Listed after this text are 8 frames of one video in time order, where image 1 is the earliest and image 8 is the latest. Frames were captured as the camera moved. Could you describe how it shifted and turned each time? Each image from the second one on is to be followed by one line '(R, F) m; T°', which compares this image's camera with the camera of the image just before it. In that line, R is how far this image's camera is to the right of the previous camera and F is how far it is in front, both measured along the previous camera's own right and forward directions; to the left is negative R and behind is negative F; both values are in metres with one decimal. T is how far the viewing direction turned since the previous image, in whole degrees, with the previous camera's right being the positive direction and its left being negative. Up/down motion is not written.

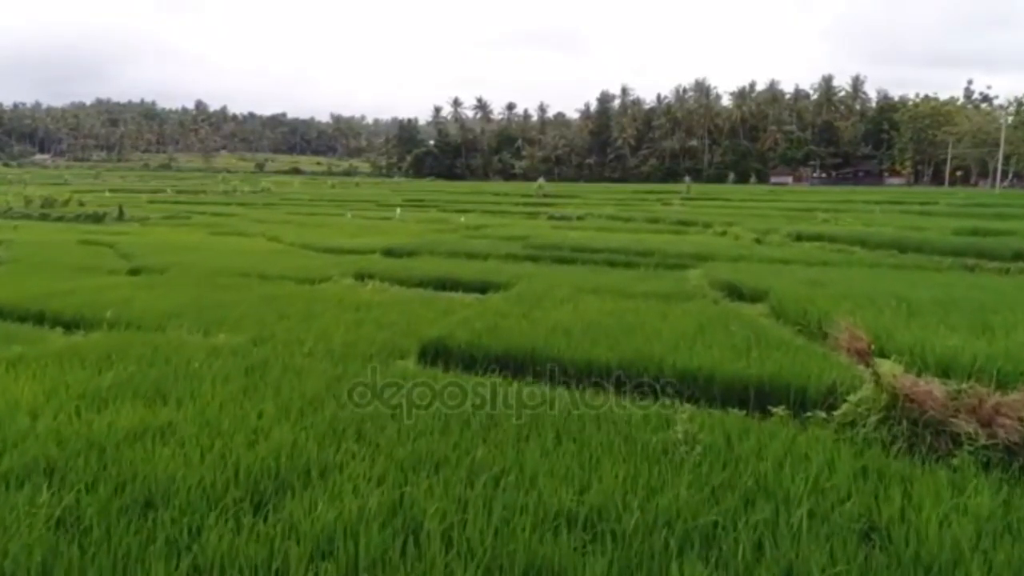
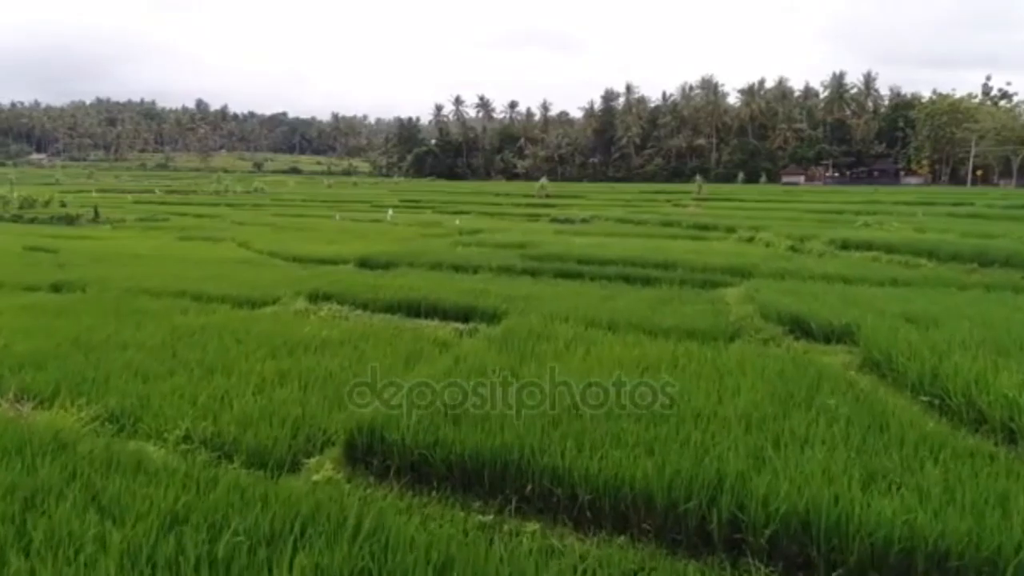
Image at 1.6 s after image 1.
(+0.2, +3.1) m; 0°
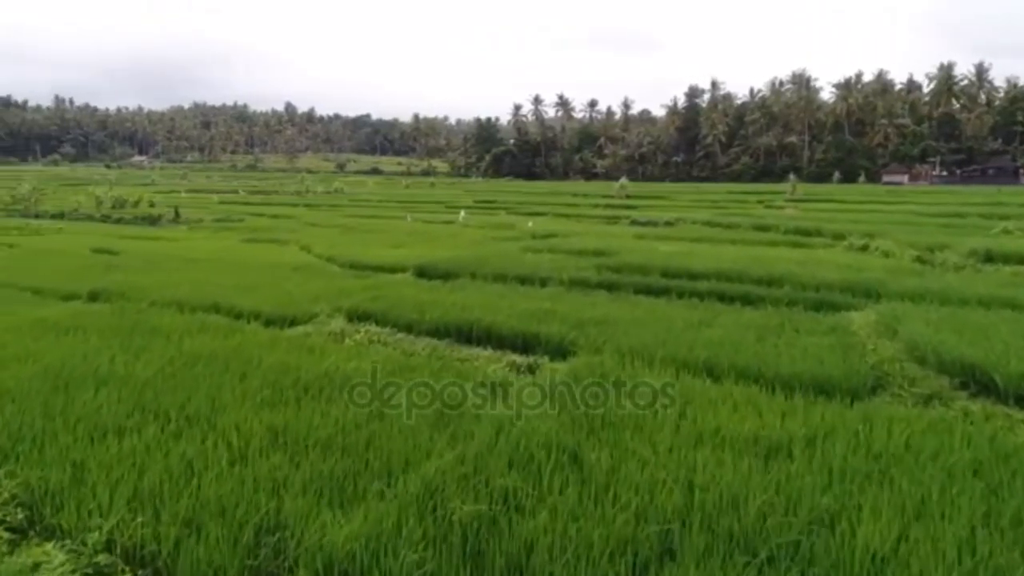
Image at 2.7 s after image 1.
(+0.1, +2.0) m; -6°
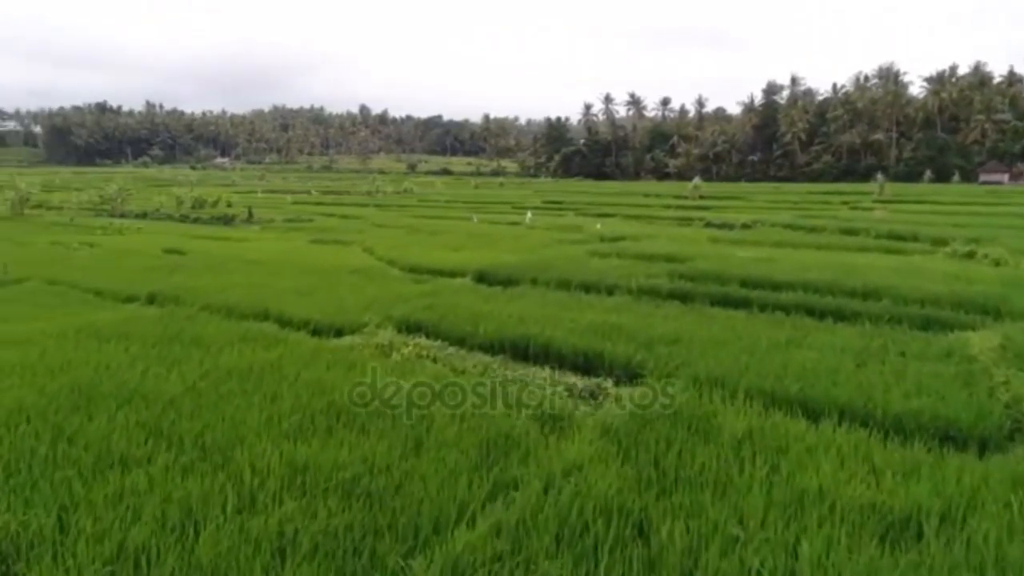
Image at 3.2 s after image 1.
(+0.1, +0.9) m; -5°
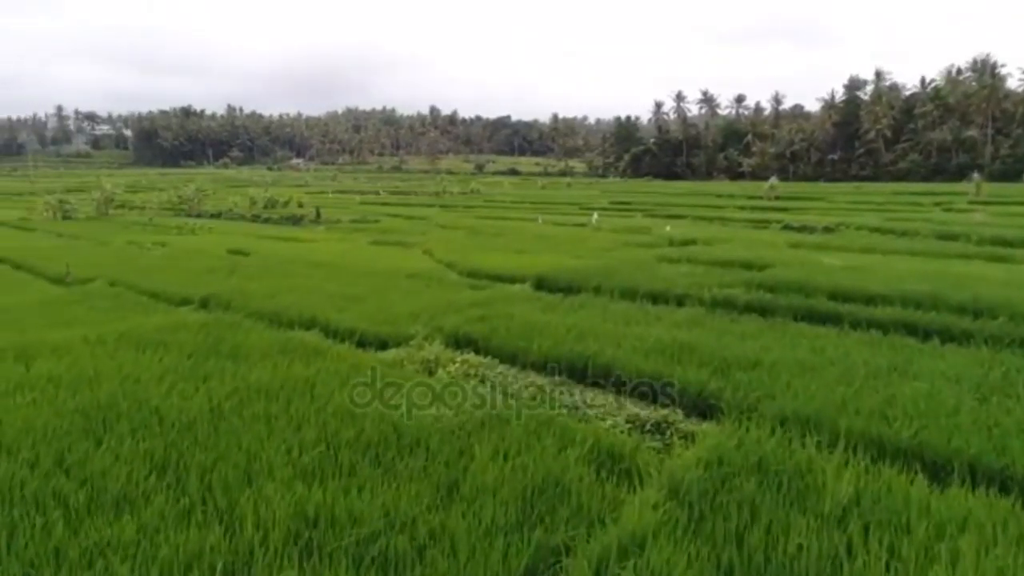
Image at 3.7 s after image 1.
(+0.1, +0.9) m; -5°
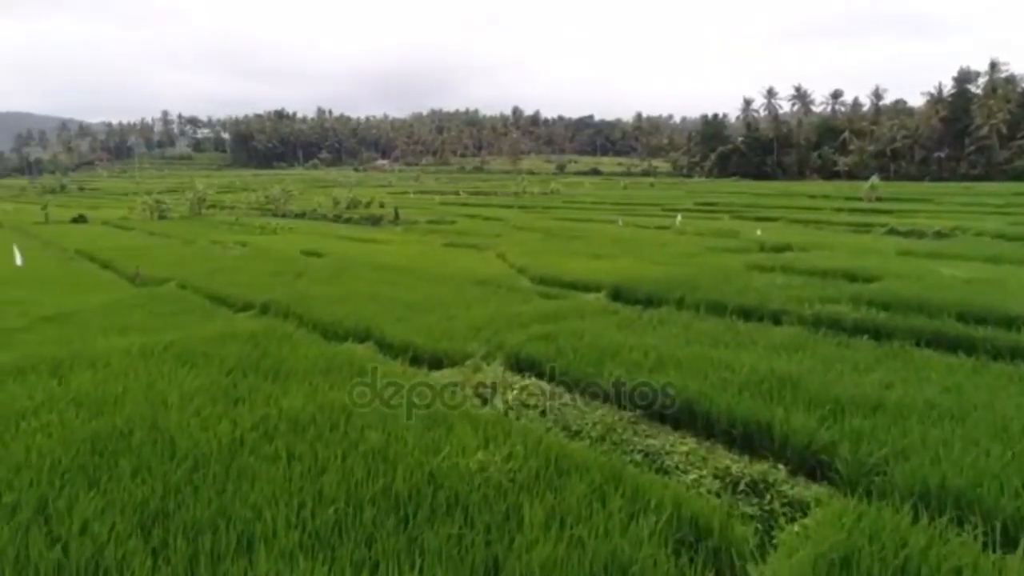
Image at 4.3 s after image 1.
(+0.1, +1.1) m; -6°
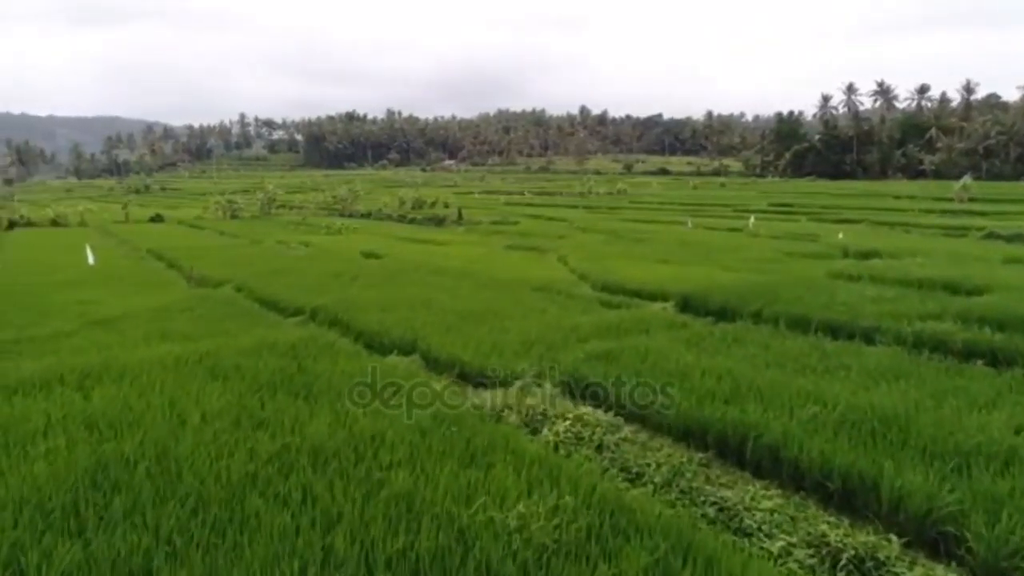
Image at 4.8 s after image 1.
(+0.1, +0.8) m; -5°
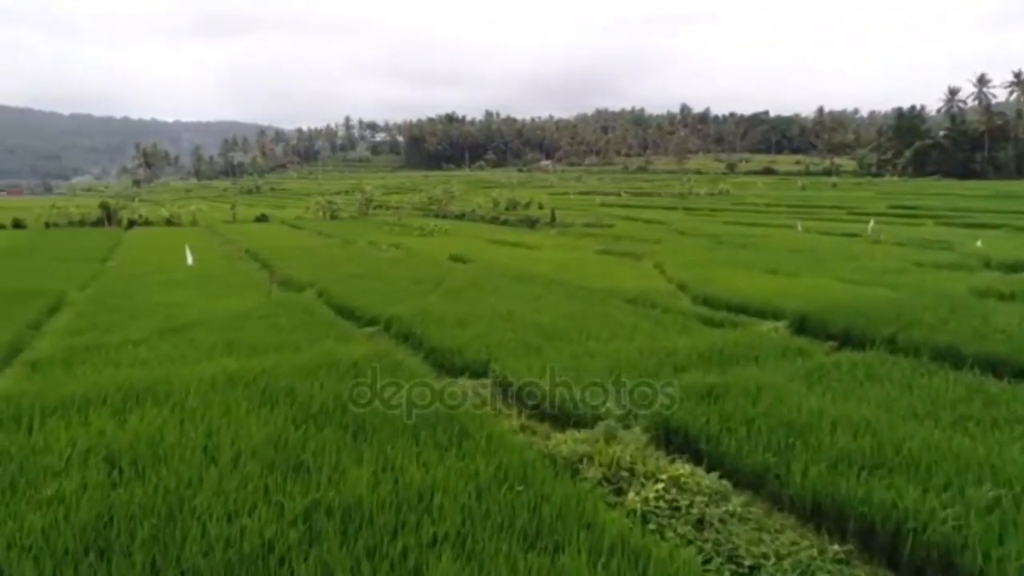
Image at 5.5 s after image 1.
(+0.1, +1.1) m; -8°
